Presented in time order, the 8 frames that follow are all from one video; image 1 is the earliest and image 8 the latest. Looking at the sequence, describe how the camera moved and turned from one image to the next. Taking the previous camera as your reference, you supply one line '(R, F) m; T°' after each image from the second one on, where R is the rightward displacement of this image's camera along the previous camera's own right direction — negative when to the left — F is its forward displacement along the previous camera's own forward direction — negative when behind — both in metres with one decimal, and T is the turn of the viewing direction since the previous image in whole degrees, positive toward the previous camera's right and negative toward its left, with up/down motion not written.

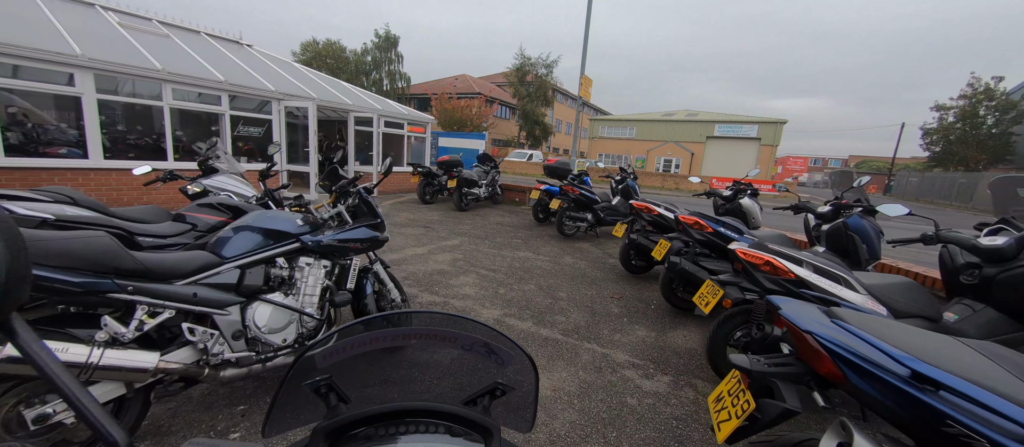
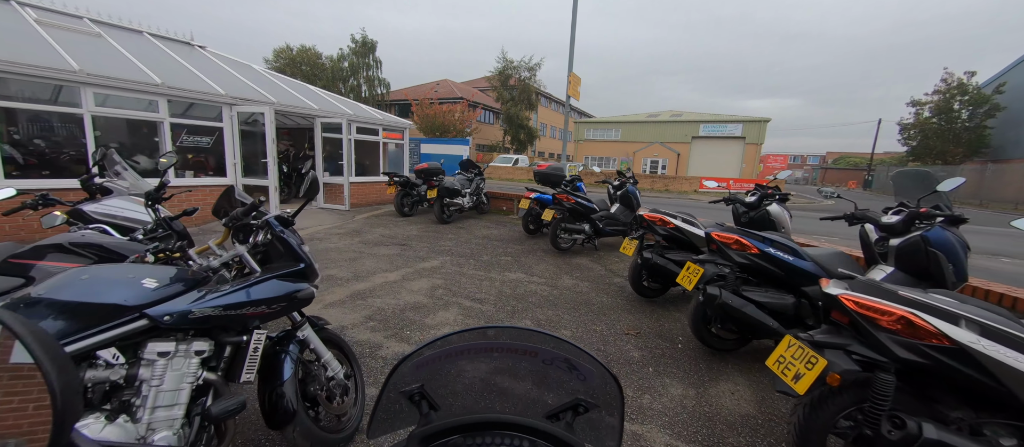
(0.0, +0.8) m; +2°
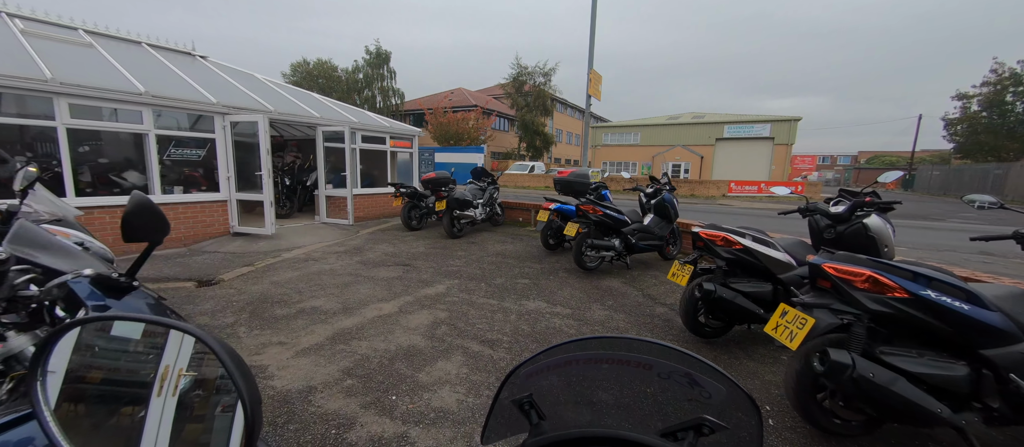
(0.0, +0.8) m; -3°
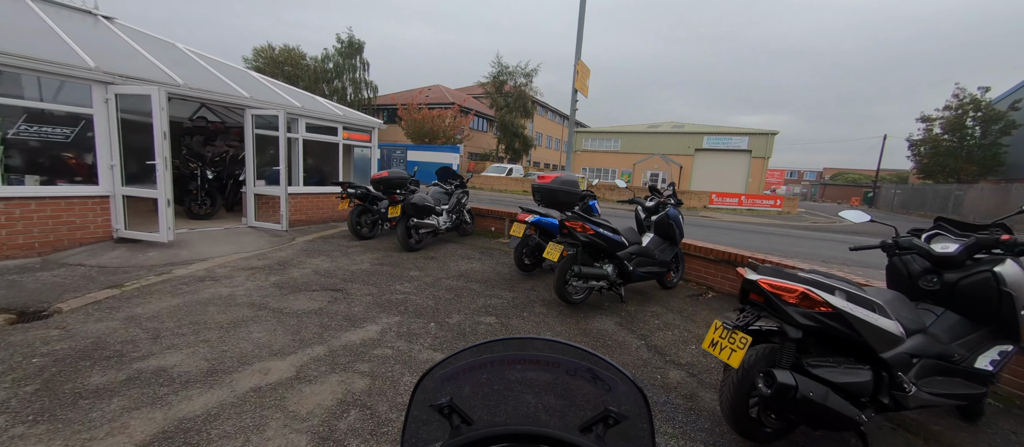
(+0.1, +1.2) m; +4°
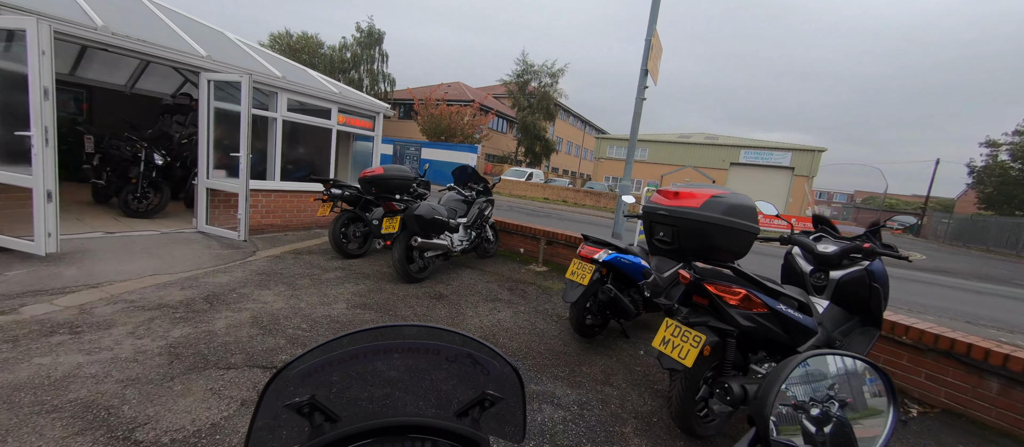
(-0.4, +1.9) m; -2°
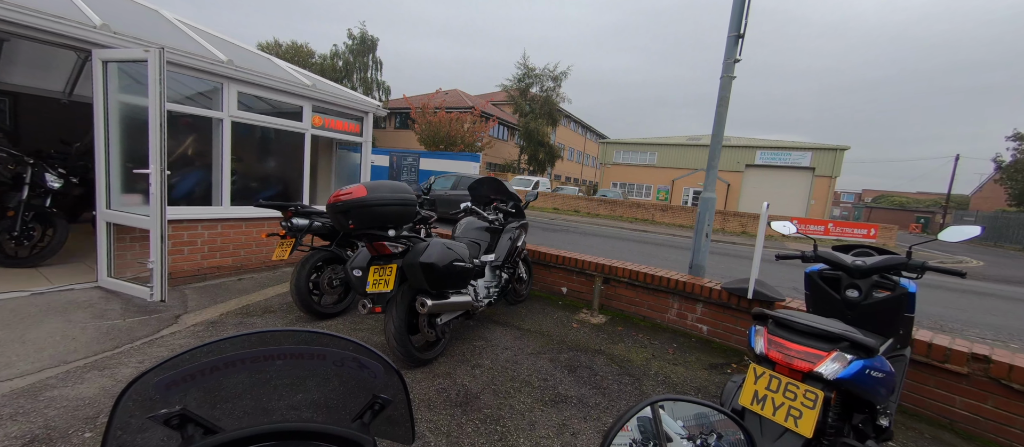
(-0.5, +1.6) m; 0°
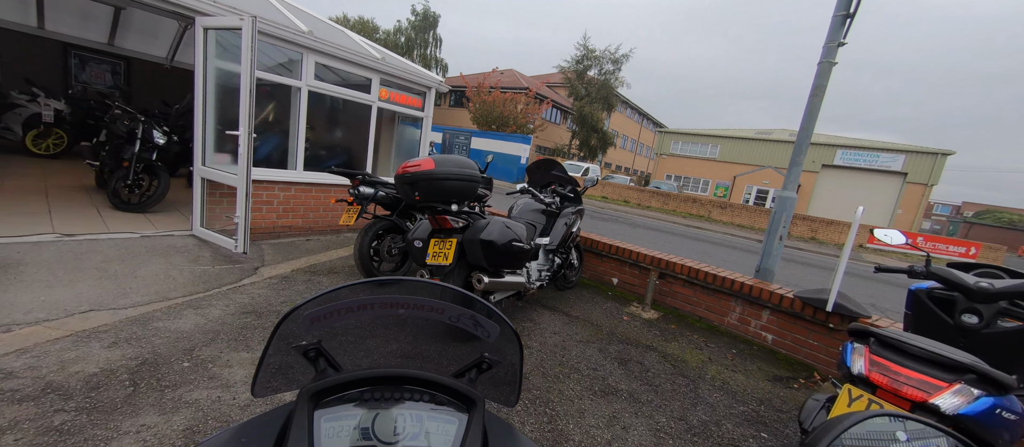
(-0.1, 0.0) m; -7°
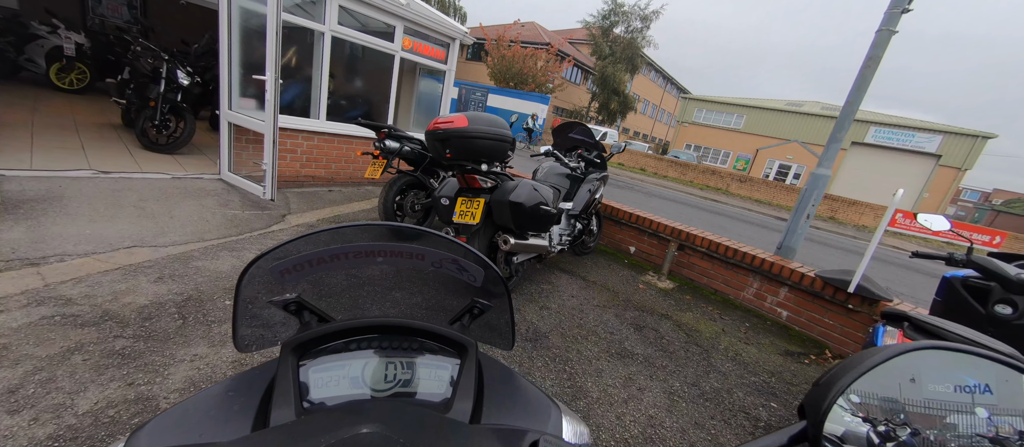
(-0.1, 0.0) m; -1°
